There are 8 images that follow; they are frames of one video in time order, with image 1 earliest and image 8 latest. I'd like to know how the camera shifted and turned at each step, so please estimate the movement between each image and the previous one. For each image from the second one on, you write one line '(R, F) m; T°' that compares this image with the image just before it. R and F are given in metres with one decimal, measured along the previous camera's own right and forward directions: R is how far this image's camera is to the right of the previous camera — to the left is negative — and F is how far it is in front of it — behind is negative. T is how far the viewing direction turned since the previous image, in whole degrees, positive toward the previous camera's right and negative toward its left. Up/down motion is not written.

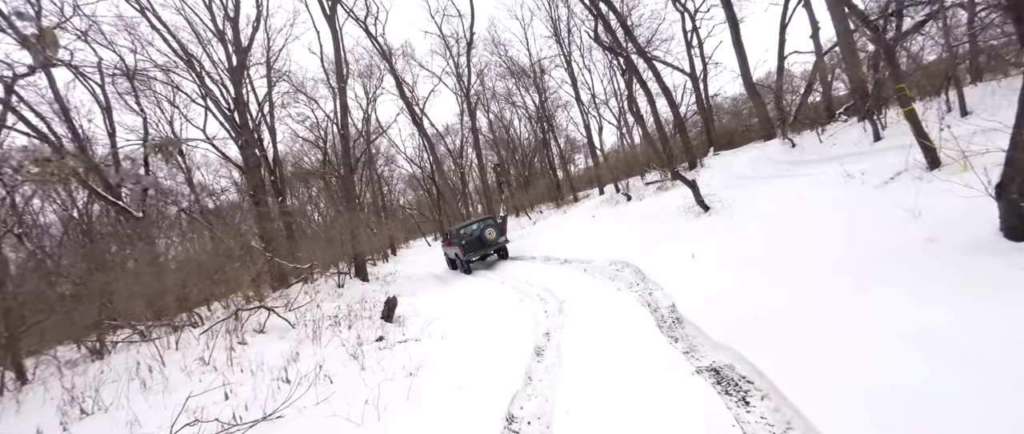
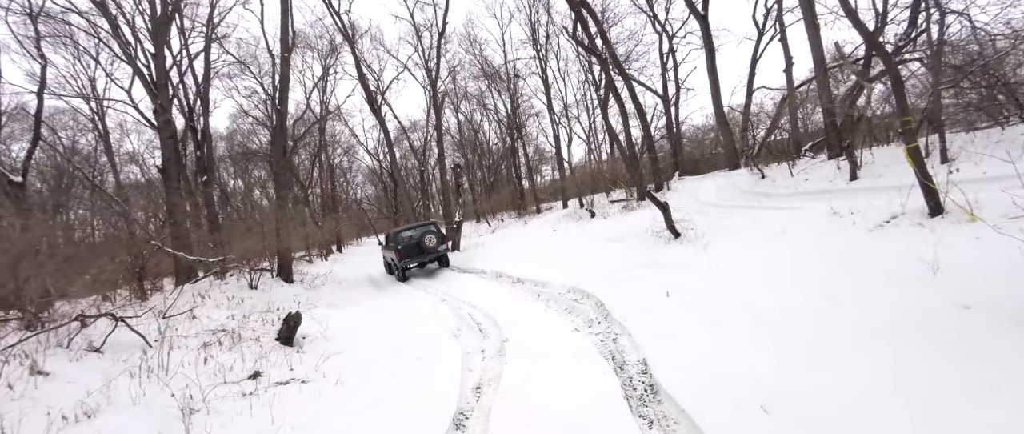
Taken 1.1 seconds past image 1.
(+0.3, +1.3) m; +5°
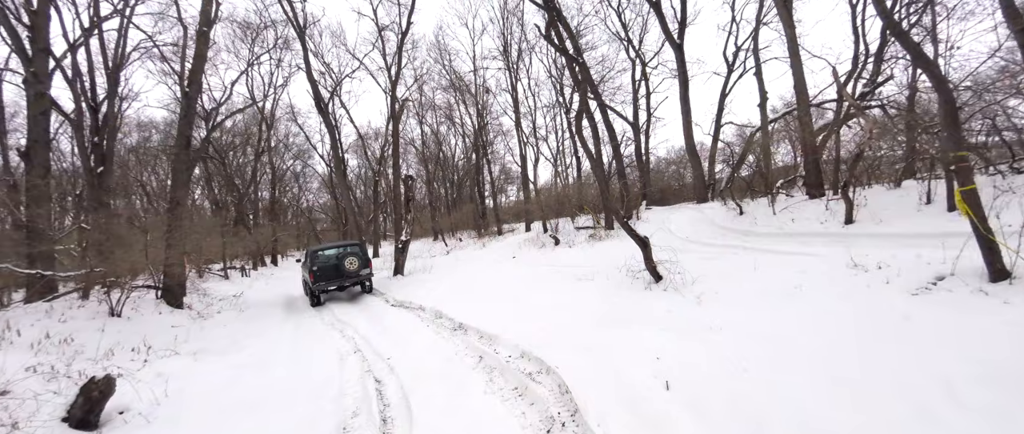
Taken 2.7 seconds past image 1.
(+0.3, +1.8) m; +5°
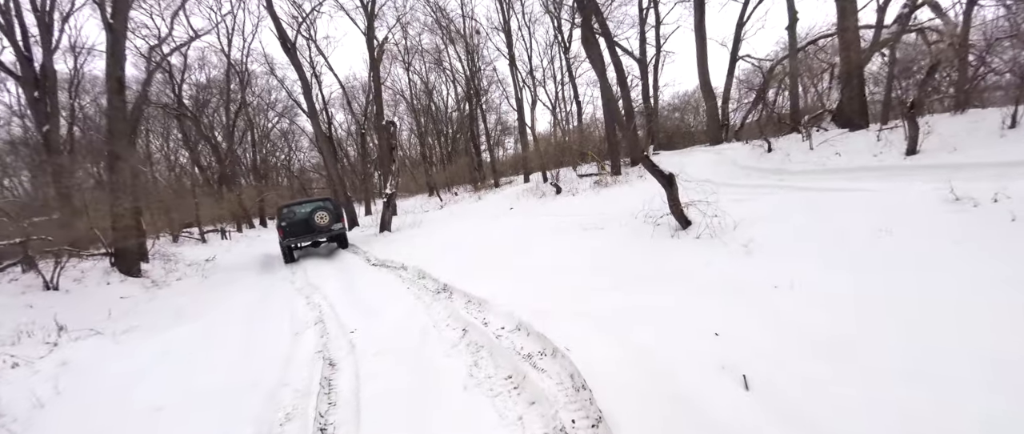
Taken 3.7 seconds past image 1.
(+0.1, +1.3) m; 0°
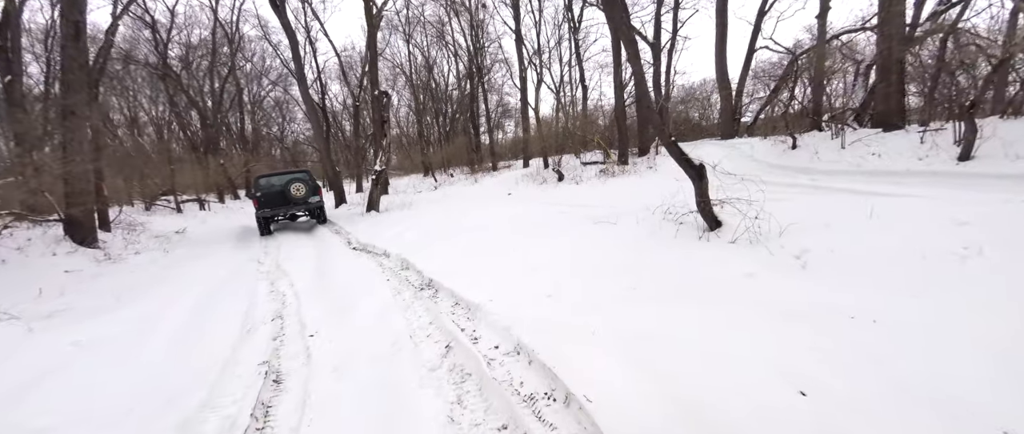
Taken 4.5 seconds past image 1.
(-0.1, +0.8) m; +1°
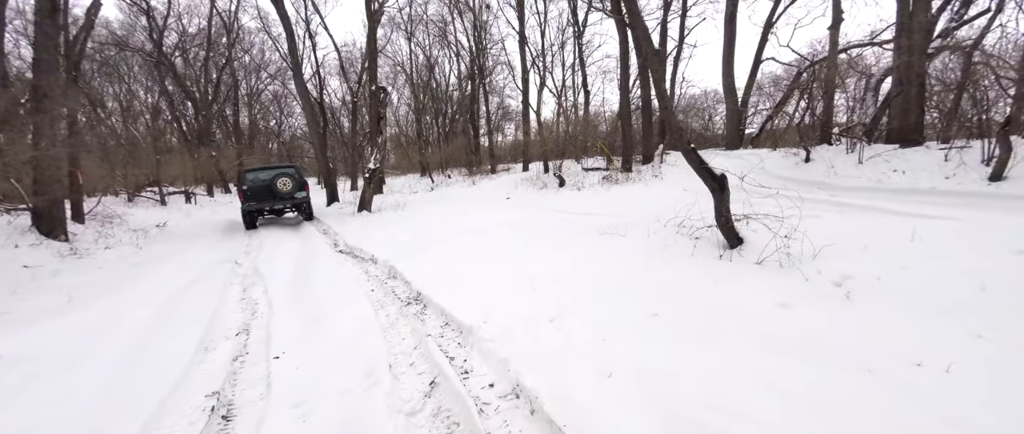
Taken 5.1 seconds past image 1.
(0.0, +0.5) m; 0°
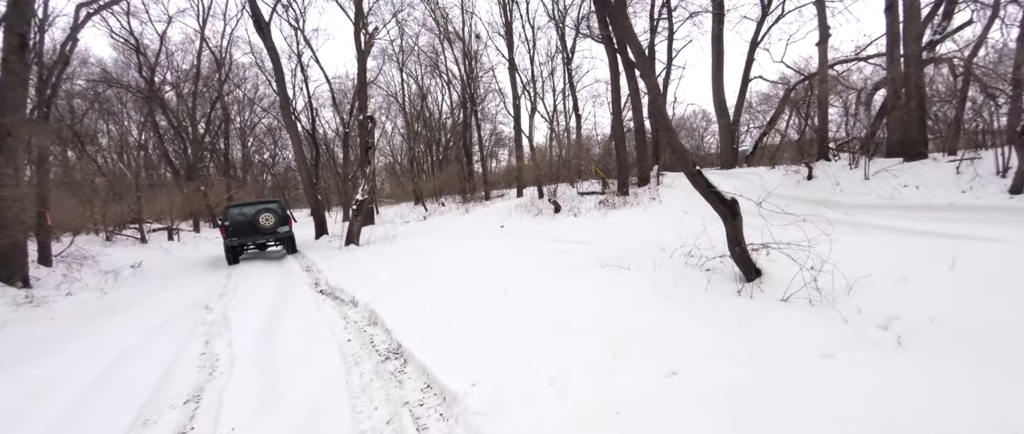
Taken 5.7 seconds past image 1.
(+0.1, +0.4) m; +1°
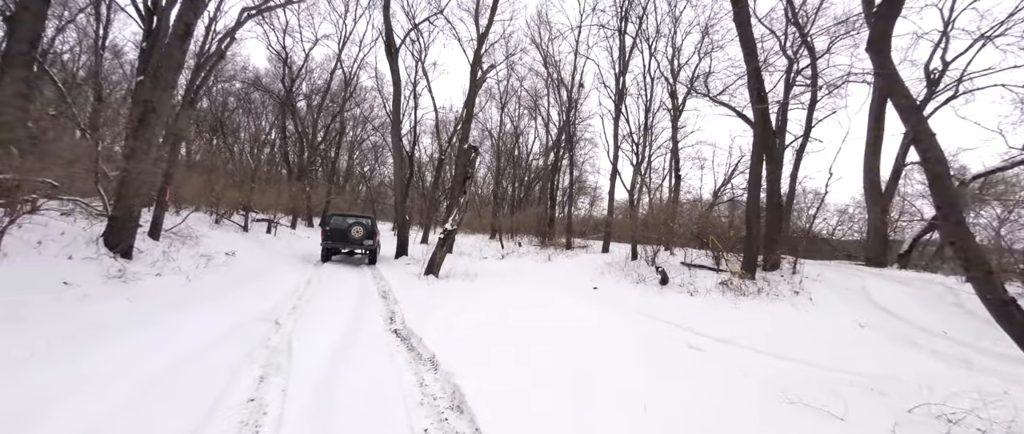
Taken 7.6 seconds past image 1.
(-0.8, +1.1) m; -10°
